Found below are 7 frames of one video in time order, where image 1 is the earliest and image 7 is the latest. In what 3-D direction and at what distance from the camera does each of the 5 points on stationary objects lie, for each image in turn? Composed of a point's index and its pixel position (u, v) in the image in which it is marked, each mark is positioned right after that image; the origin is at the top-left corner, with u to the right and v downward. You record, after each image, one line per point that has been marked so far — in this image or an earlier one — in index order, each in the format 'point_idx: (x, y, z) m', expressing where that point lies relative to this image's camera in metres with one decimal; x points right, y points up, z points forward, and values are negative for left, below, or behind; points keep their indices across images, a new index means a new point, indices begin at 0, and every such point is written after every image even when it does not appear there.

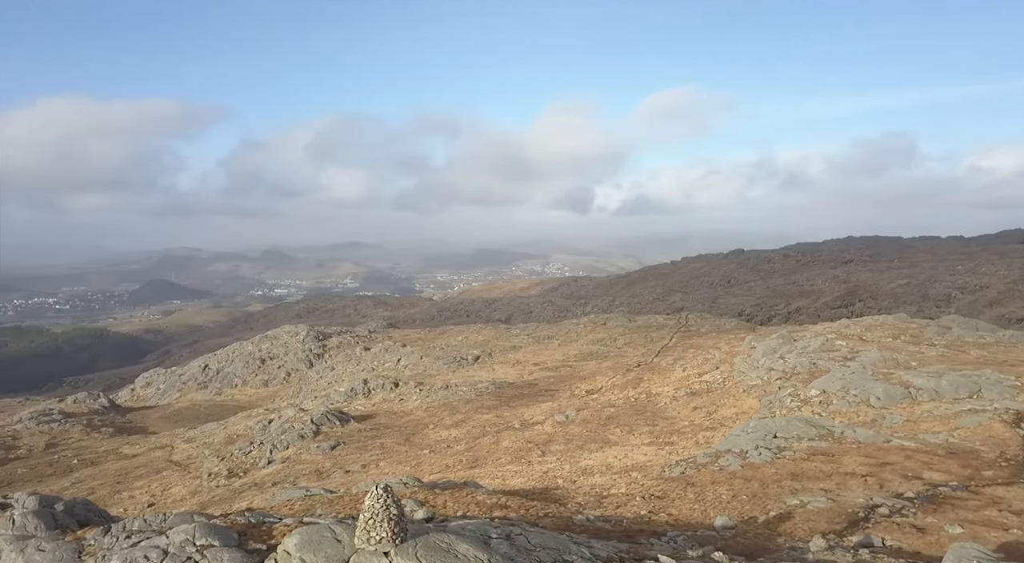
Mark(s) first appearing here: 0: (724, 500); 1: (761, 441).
0: (+3.8, -3.9, +13.9) m
1: (+5.4, -3.5, +17.1) m
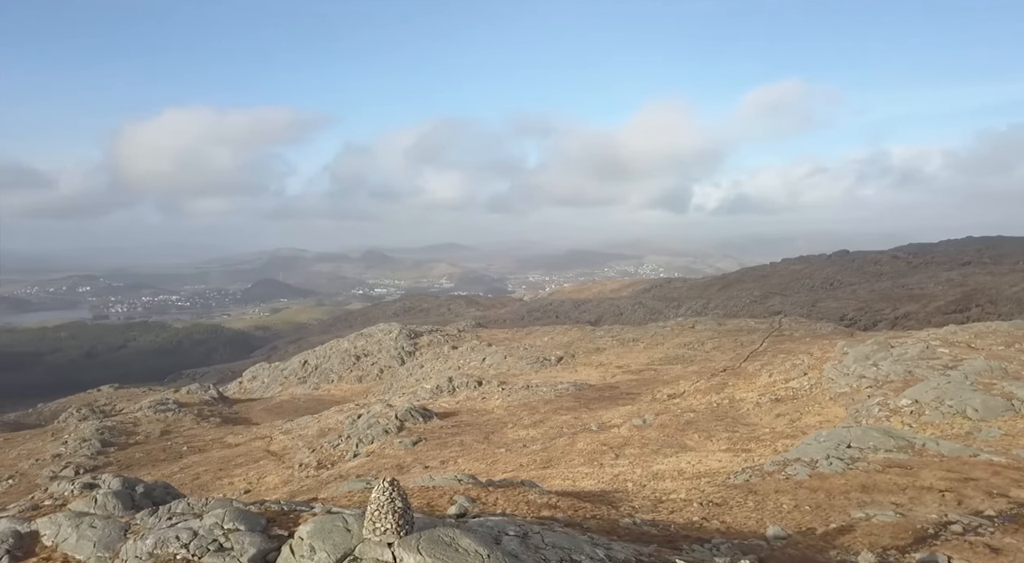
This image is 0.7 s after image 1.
0: (+4.7, -4.0, +13.5) m
1: (+6.8, -3.6, +16.5) m
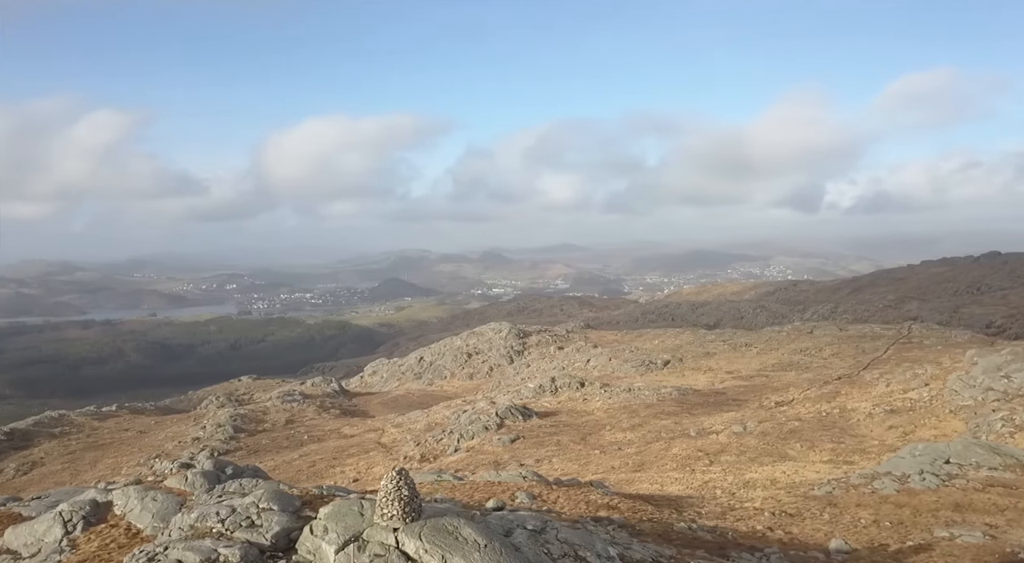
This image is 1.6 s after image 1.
0: (+5.8, -4.0, +13.0) m
1: (+8.3, -3.7, +15.6) m
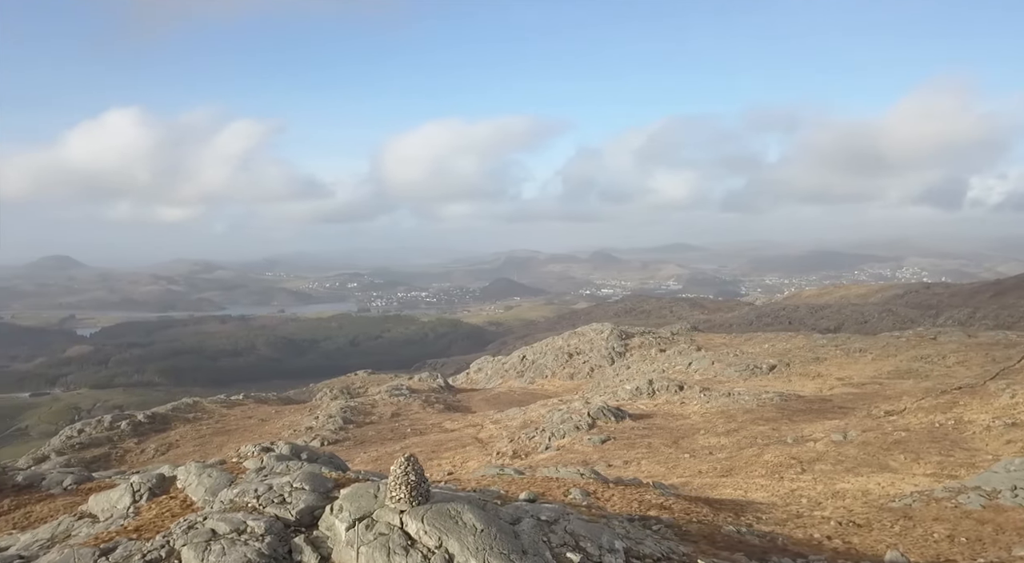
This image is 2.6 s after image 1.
0: (+6.7, -4.1, +12.4) m
1: (+9.6, -3.8, +14.6) m
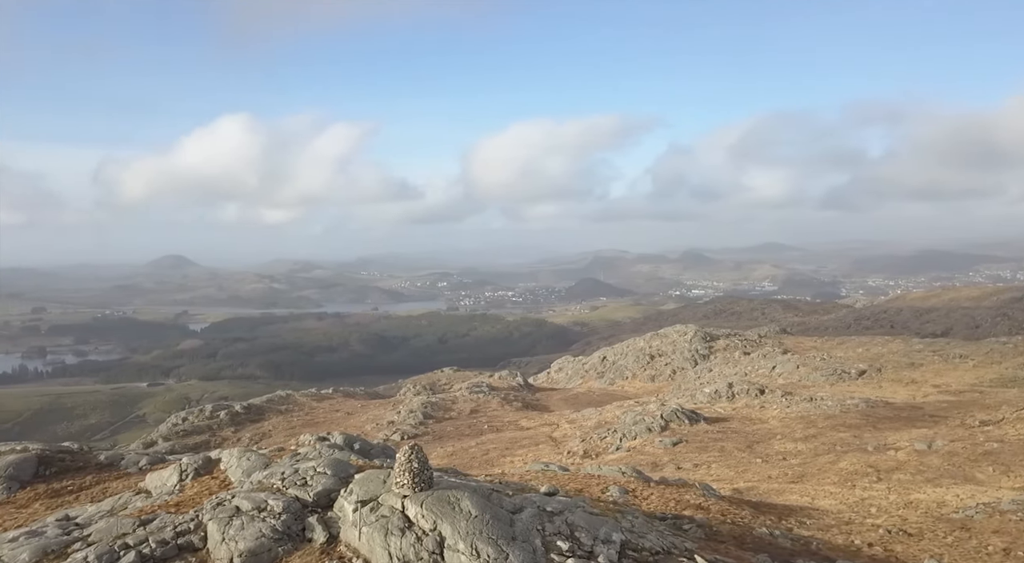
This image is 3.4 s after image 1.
0: (+7.3, -4.1, +11.9) m
1: (+10.4, -3.8, +13.8) m
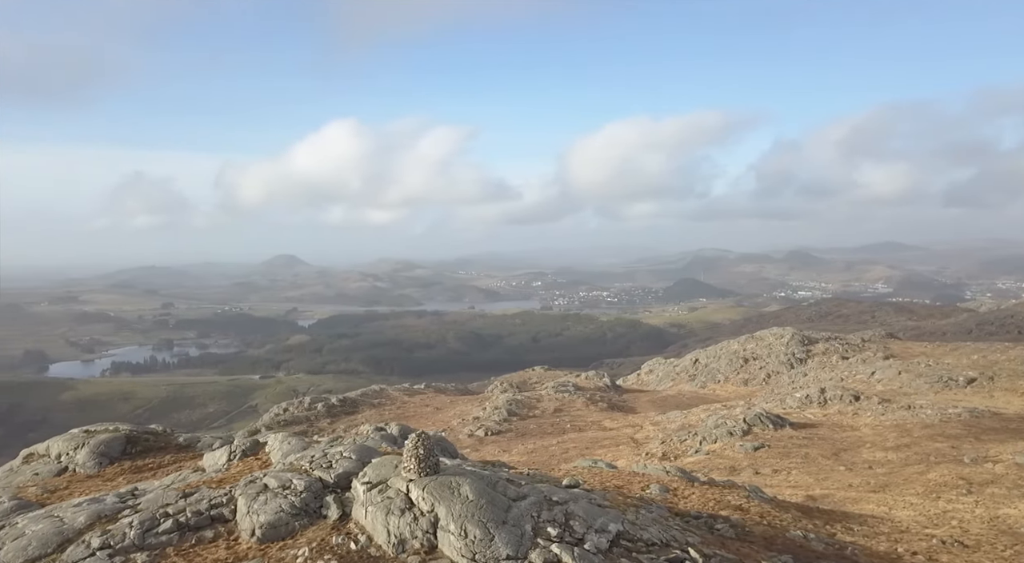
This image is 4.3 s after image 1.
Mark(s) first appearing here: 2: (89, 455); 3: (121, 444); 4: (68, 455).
0: (+7.8, -4.2, +11.3) m
1: (+11.1, -3.9, +12.7) m
2: (-7.0, -2.9, +12.9) m
3: (-6.7, -2.8, +13.3) m
4: (-7.5, -2.9, +13.1) m
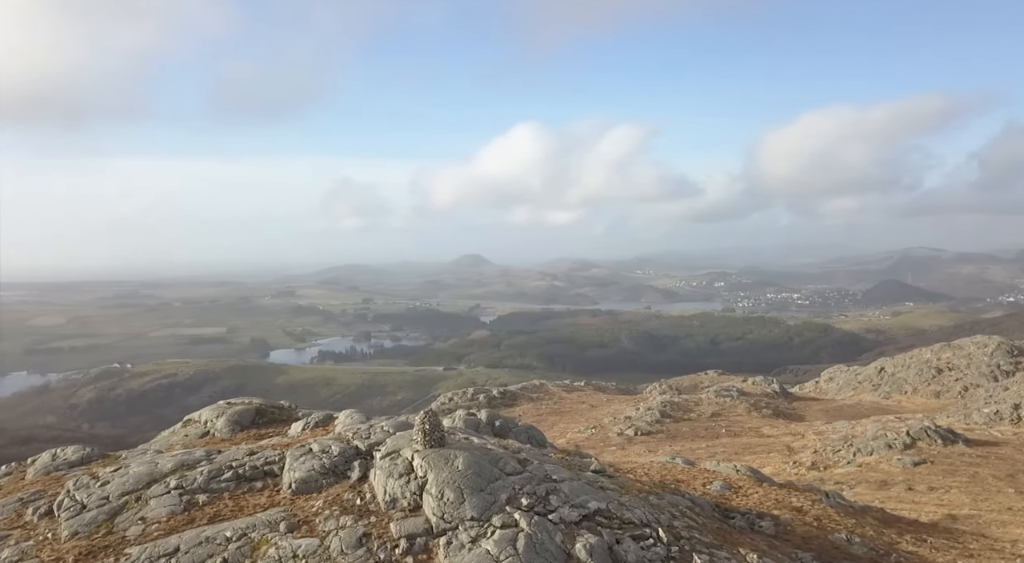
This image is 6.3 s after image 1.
0: (+8.2, -4.2, +10.1) m
1: (+11.8, -3.9, +10.6) m
2: (-5.6, -2.8, +15.4) m
3: (-5.2, -2.7, +15.7) m
4: (-6.0, -2.8, +15.7) m
